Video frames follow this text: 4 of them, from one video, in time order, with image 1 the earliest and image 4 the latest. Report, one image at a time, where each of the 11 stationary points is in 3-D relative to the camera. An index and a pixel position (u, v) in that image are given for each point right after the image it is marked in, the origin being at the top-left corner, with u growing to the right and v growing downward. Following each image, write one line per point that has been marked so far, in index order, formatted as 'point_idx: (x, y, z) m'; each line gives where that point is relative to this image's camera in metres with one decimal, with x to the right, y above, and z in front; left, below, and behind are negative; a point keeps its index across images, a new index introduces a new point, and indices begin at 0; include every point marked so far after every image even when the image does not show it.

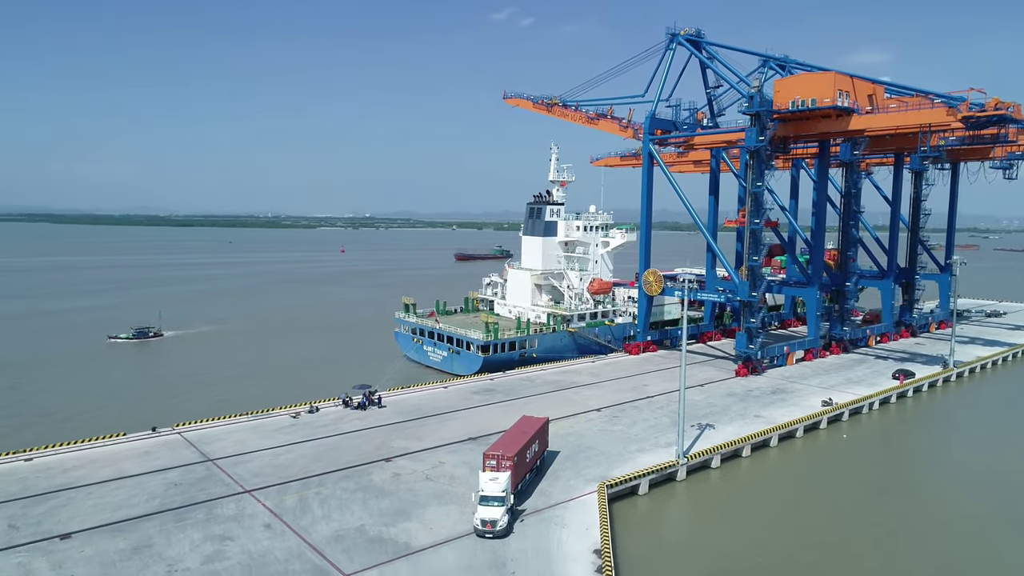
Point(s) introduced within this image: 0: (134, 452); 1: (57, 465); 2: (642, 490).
0: (-9.2, -4.0, +17.5) m
1: (-10.4, -4.1, +16.5) m
2: (+3.0, -4.8, +17.1) m
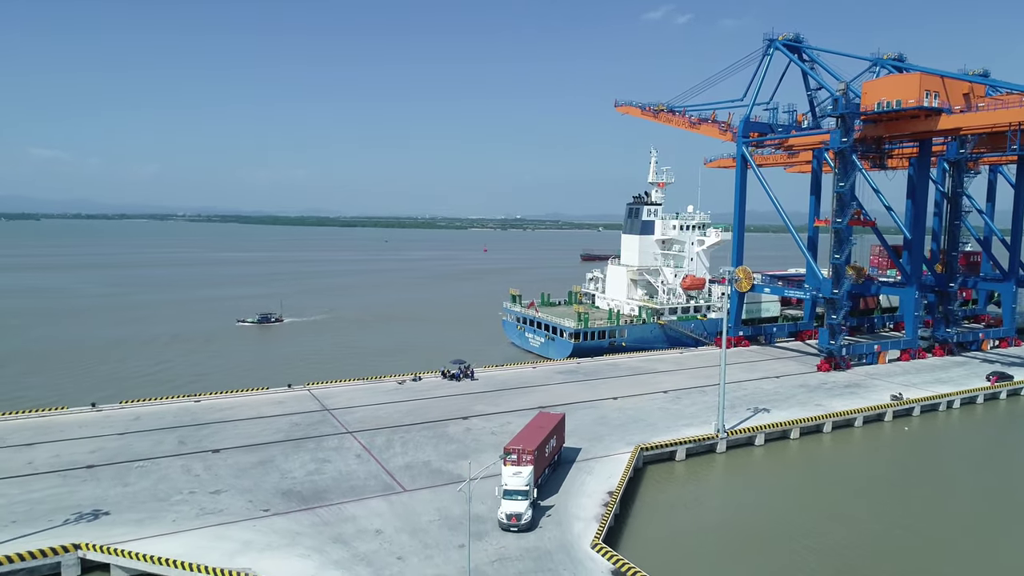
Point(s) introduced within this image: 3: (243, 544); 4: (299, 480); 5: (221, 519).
0: (-7.4, -3.4, +22.1) m
1: (-8.8, -3.5, +21.4) m
2: (+4.5, -4.5, +19.2) m
3: (-4.8, -4.5, +12.7) m
4: (-4.7, -4.2, +15.7) m
5: (-5.6, -4.4, +13.7) m
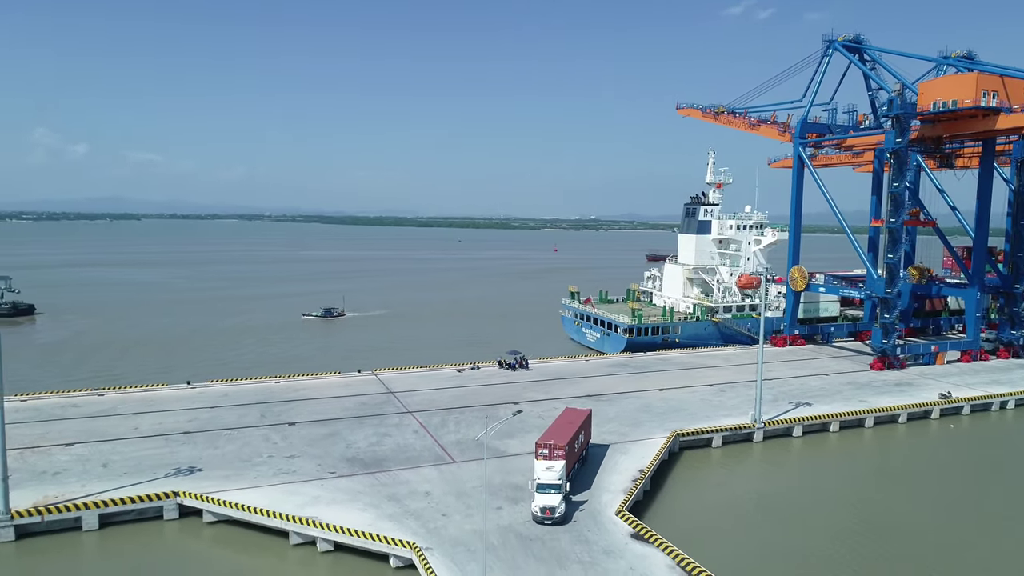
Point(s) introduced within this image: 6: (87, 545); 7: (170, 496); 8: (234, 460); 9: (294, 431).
0: (-5.7, -3.2, +24.3) m
1: (-7.2, -3.2, +23.7) m
2: (+5.8, -4.4, +20.2) m
3: (-4.1, -4.3, +14.7) m
4: (-3.7, -4.0, +17.7) m
5: (-4.8, -4.2, +15.8) m
6: (-8.3, -5.0, +14.0) m
7: (-7.0, -4.3, +14.7) m
8: (-6.5, -4.0, +16.8) m
9: (-5.8, -3.8, +18.9) m
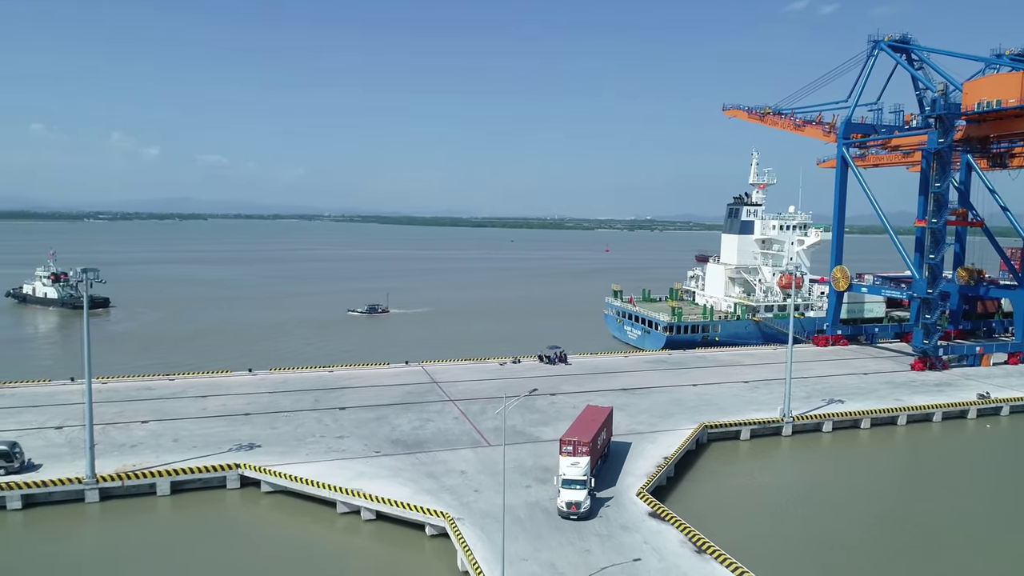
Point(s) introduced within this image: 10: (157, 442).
0: (-4.4, -3.0, +25.8) m
1: (-5.9, -3.1, +25.3) m
2: (+6.8, -4.3, +20.8) m
3: (-3.4, -4.2, +16.1) m
4: (-2.8, -3.8, +19.0) m
5: (-4.1, -4.0, +17.2) m
6: (-7.7, -4.8, +15.7) m
7: (-6.4, -4.1, +16.3) m
8: (-5.7, -3.9, +18.4) m
9: (-4.8, -3.6, +20.5) m
10: (-8.8, -3.9, +17.9) m
